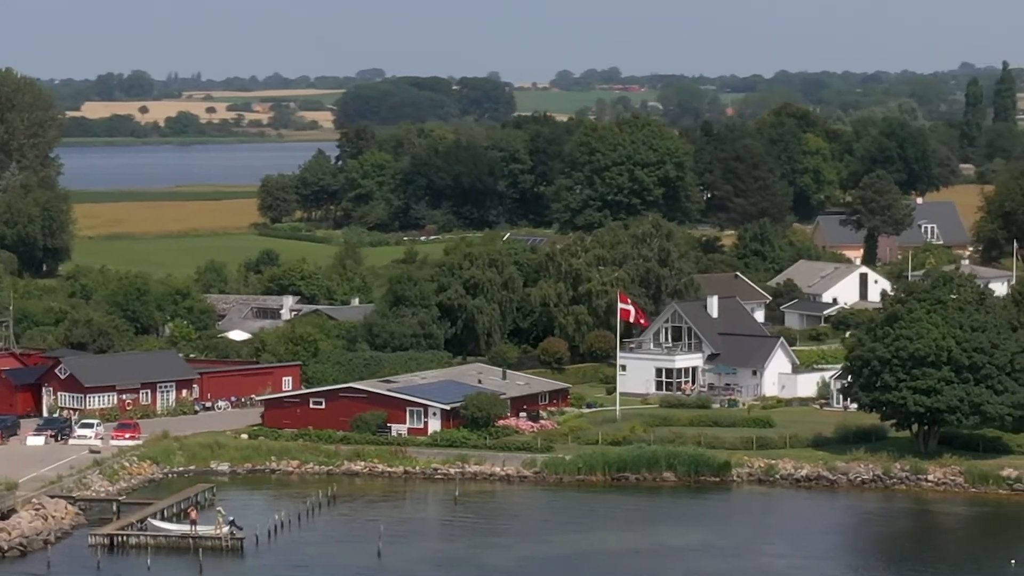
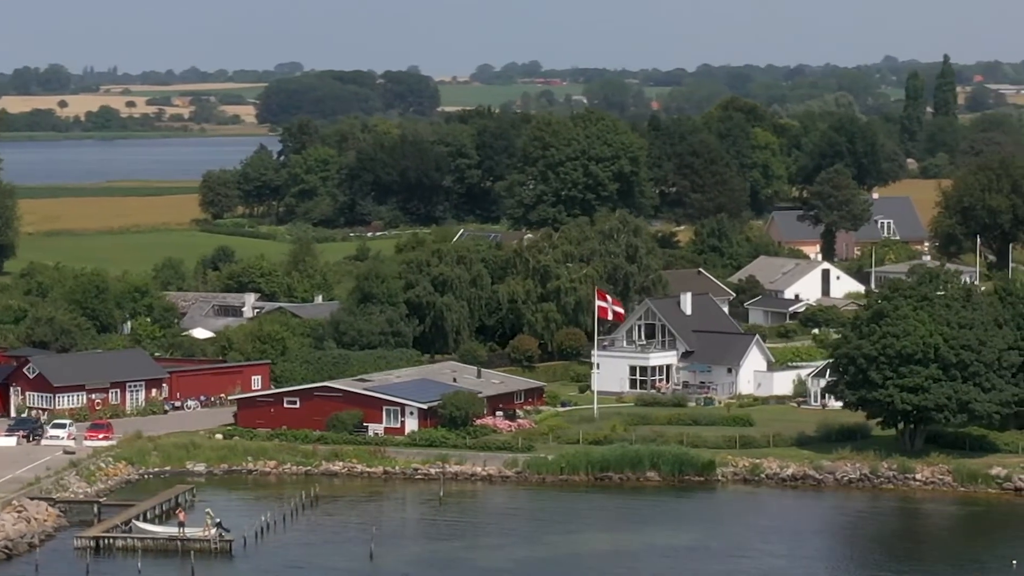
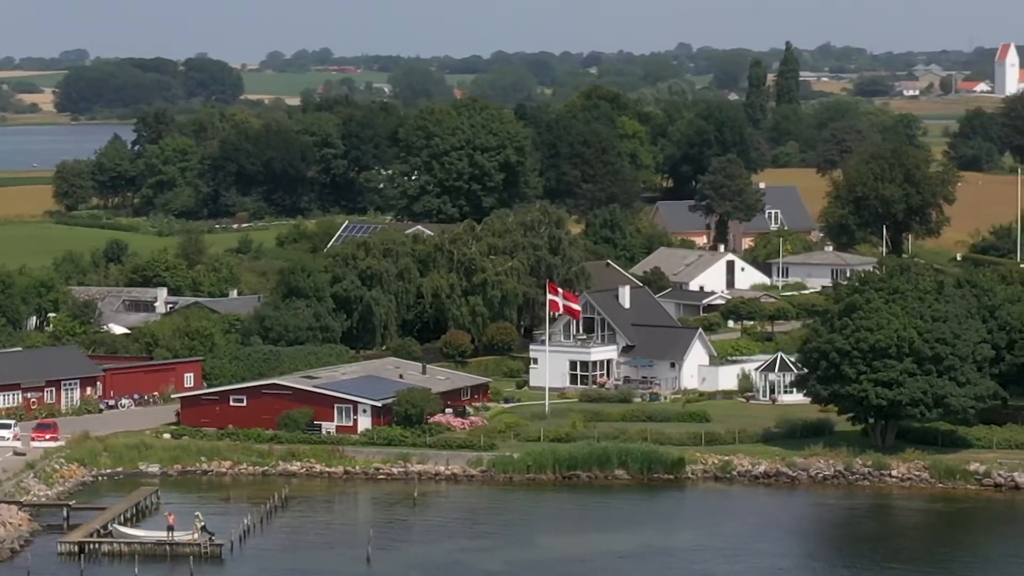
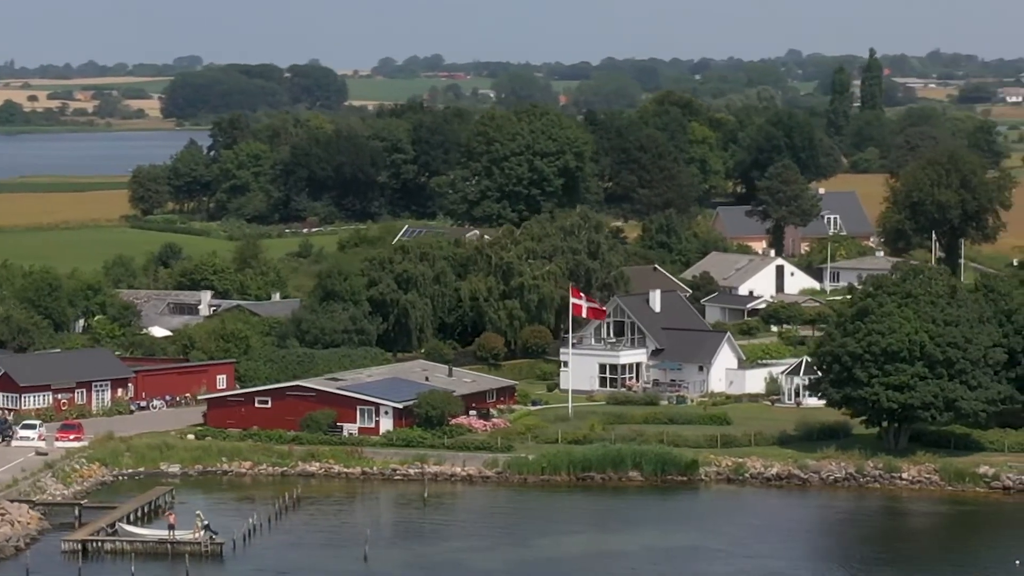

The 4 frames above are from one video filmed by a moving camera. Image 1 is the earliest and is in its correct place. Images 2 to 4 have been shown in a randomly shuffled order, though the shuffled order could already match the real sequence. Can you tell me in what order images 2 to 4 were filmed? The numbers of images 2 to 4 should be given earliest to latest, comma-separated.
2, 4, 3
